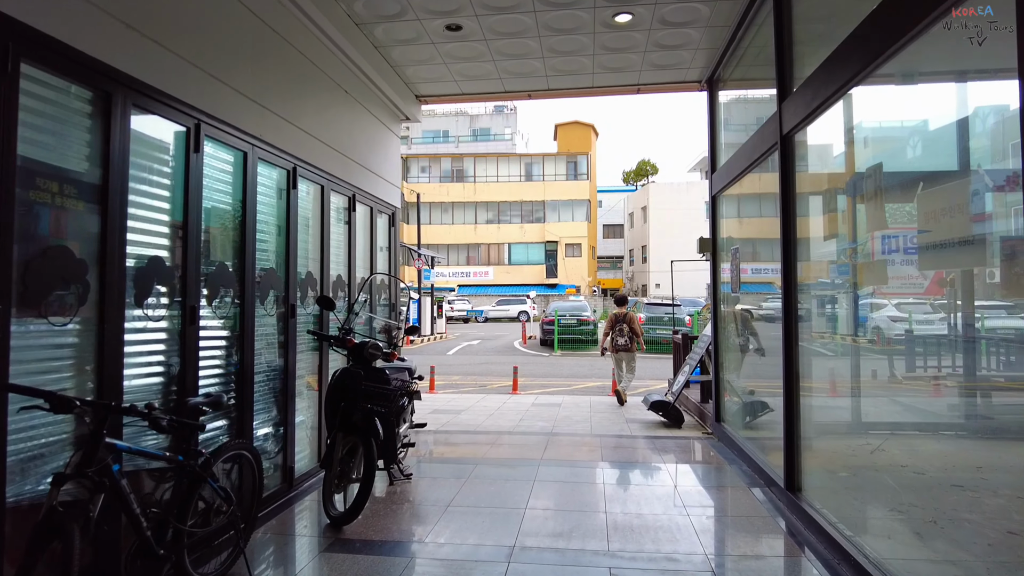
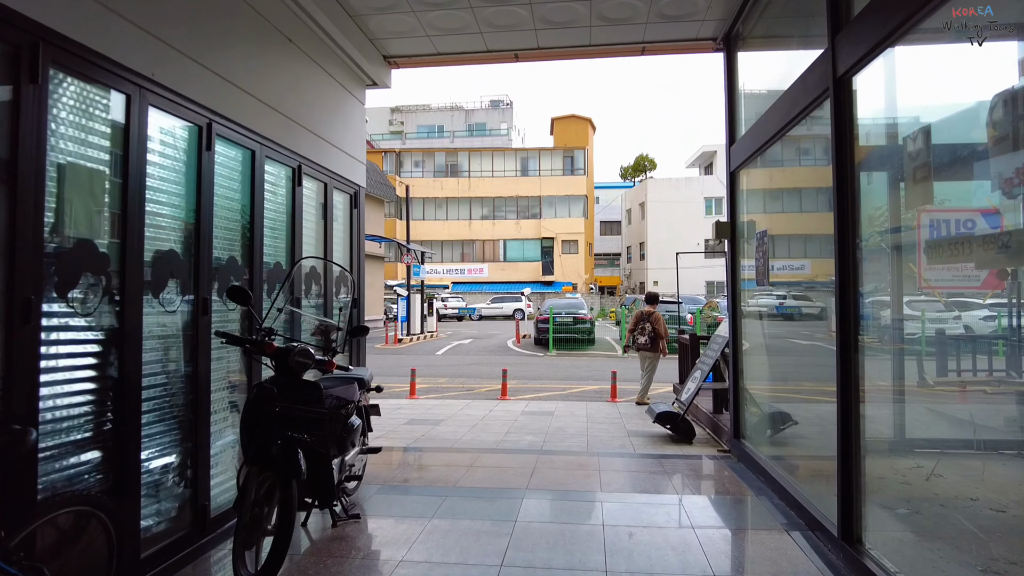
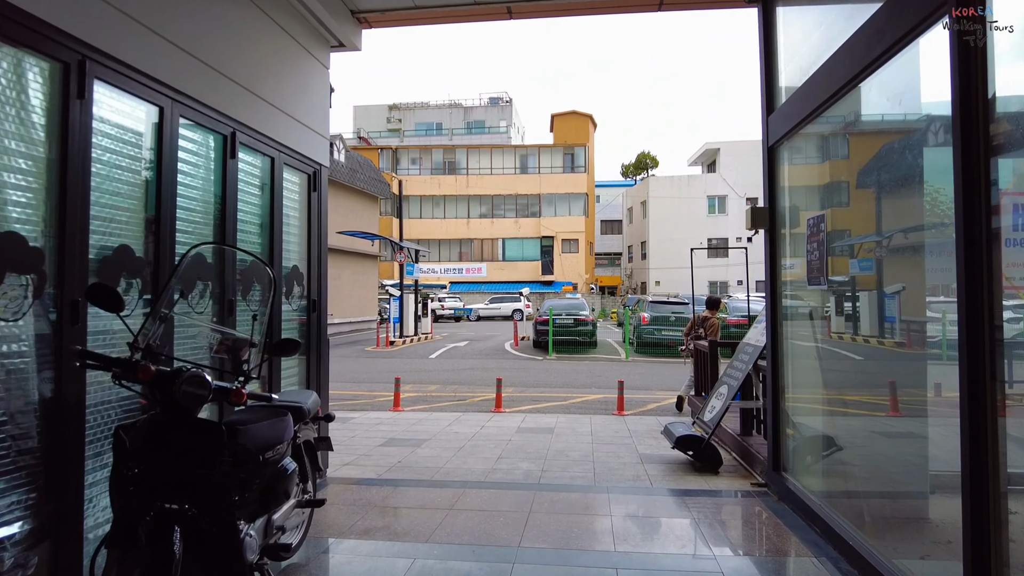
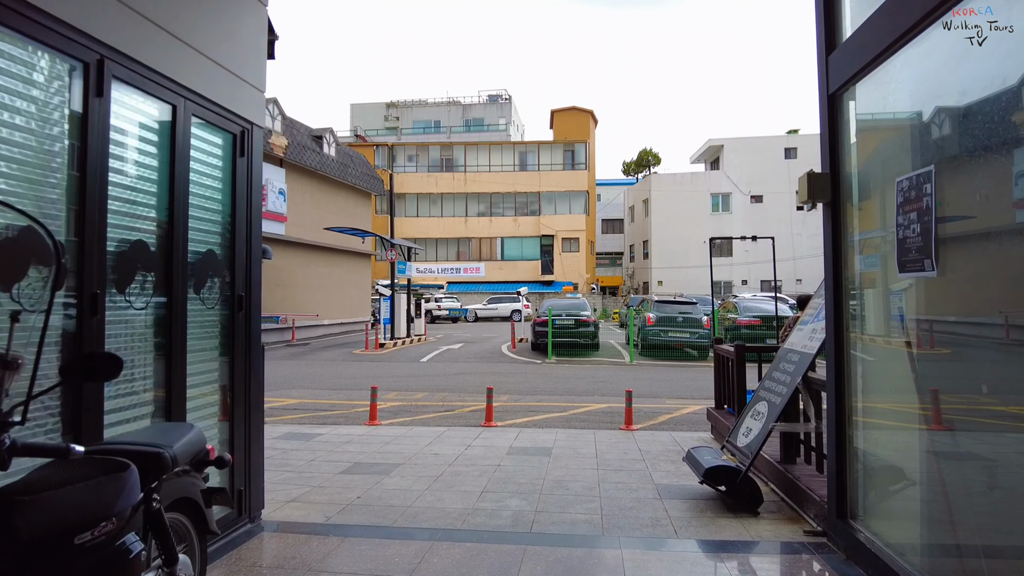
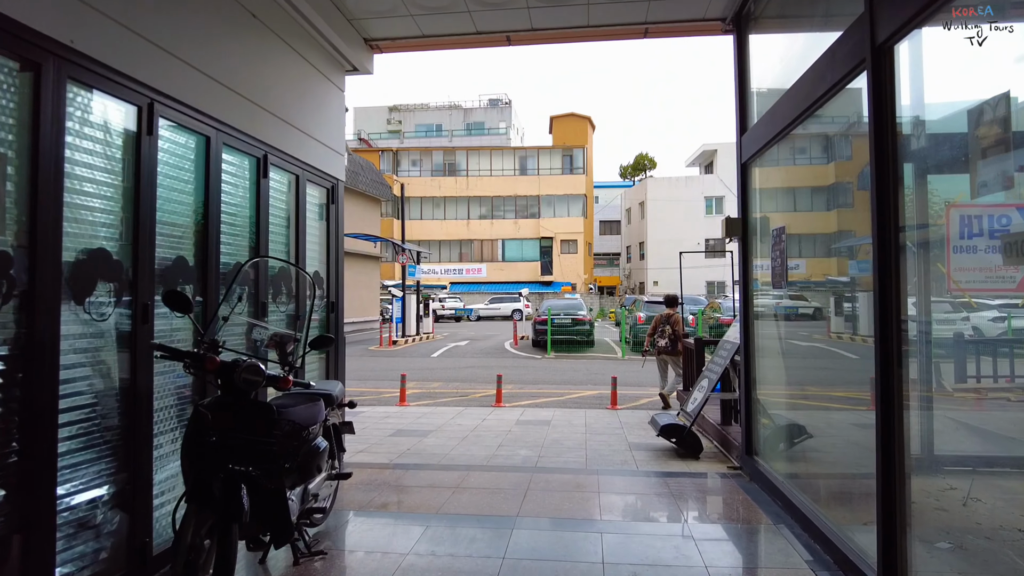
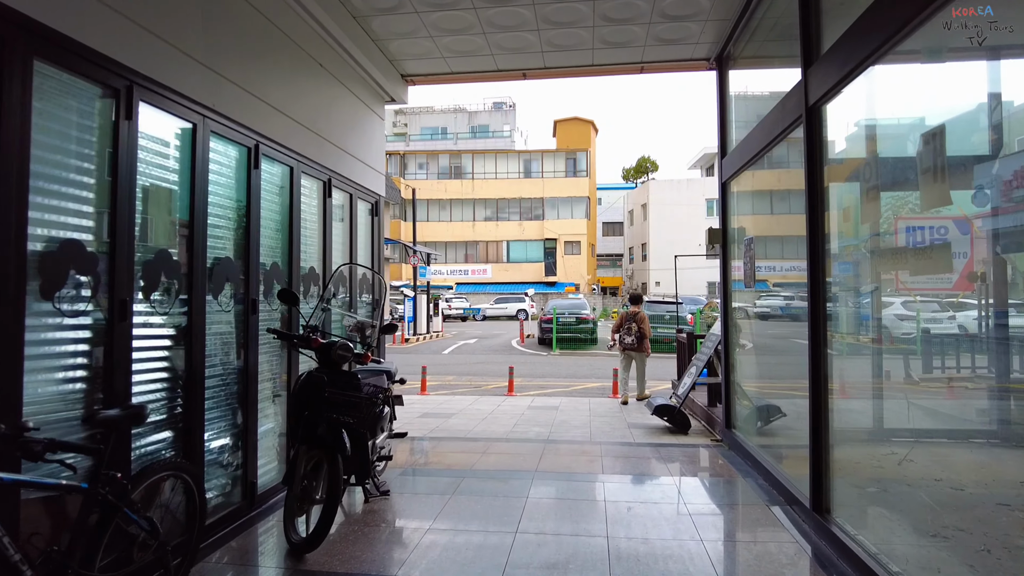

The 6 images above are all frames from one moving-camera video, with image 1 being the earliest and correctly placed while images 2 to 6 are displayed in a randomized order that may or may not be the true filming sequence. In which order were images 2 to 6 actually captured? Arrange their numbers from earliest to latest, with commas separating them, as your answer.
6, 2, 5, 3, 4
